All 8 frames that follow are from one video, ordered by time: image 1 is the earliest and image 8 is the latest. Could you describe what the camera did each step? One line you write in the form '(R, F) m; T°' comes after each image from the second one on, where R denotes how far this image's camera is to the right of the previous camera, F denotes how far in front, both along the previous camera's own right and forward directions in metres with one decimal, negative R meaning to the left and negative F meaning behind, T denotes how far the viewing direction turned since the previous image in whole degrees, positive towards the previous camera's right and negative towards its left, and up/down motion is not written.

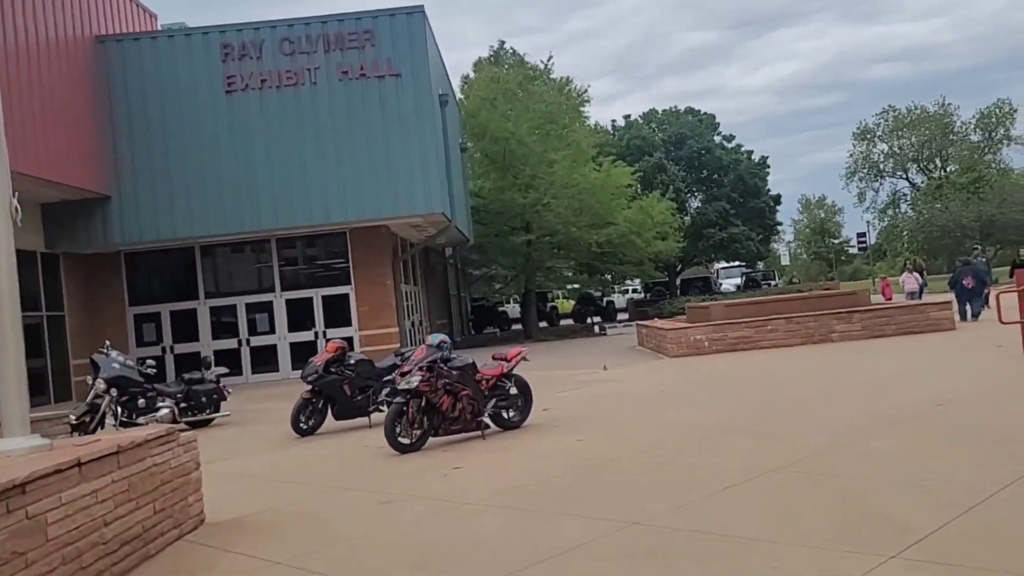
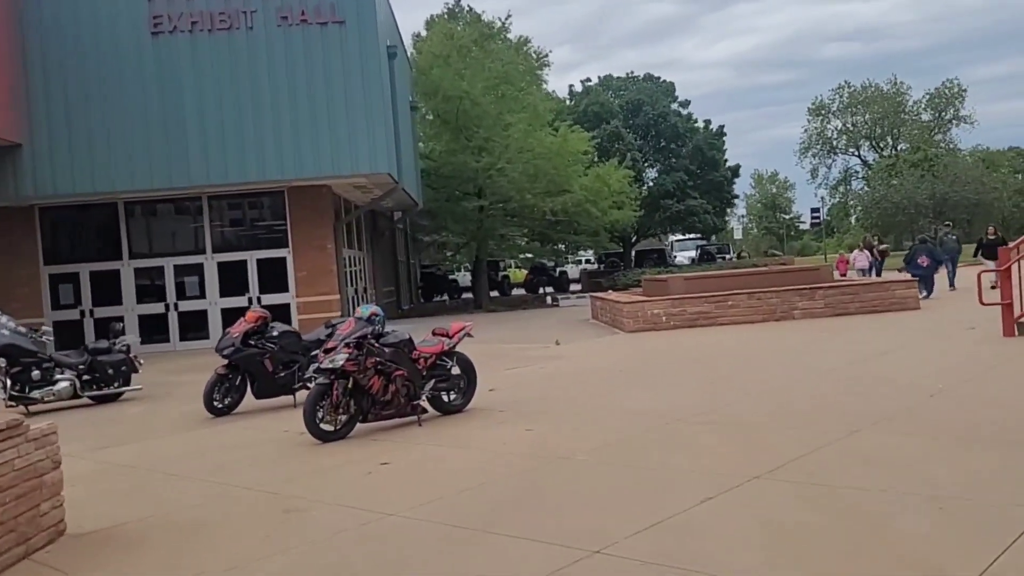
(+0.1, +1.3) m; +3°
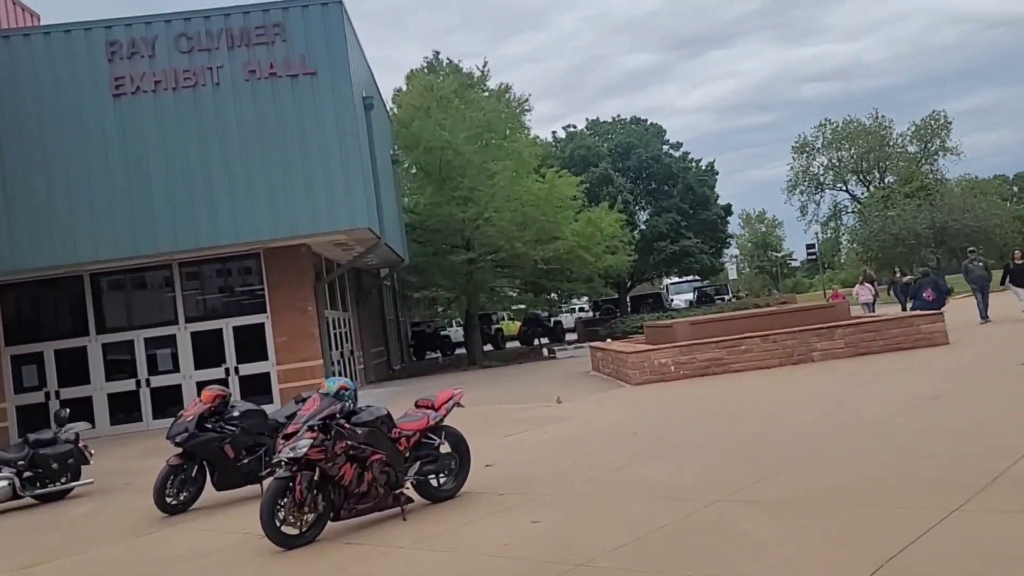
(0.0, +1.4) m; 0°
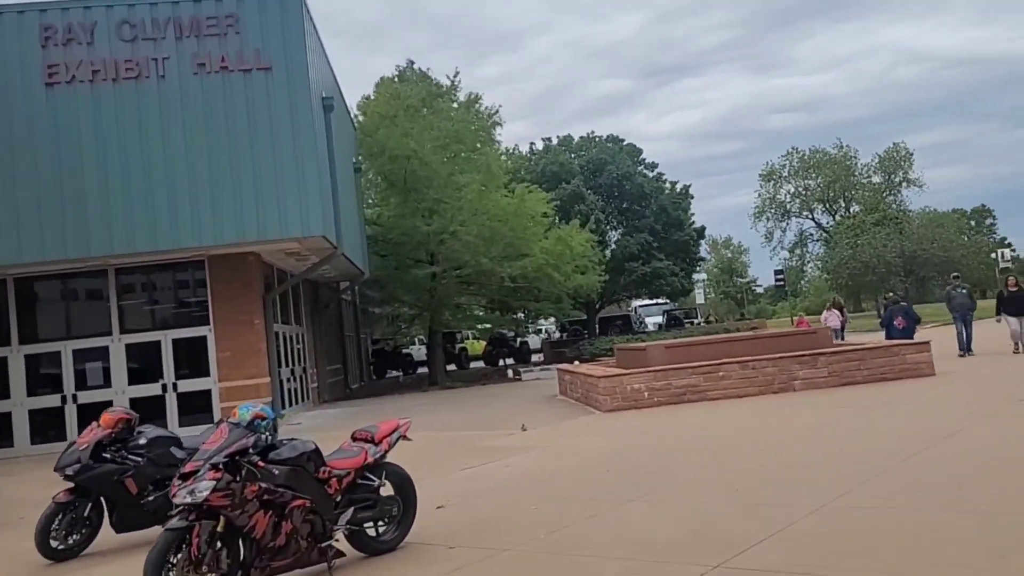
(0.0, +1.4) m; +2°
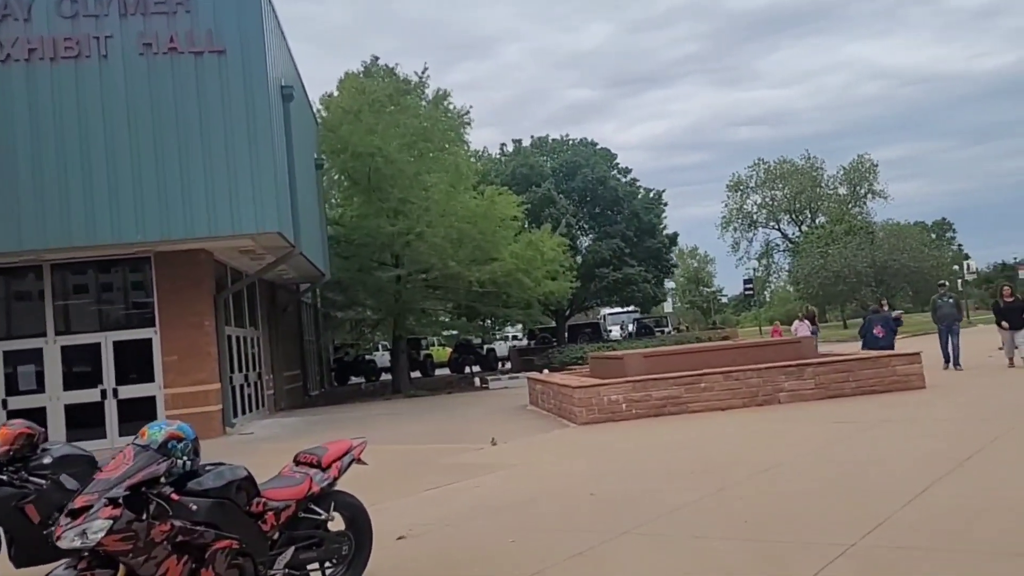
(-0.1, +1.2) m; +2°
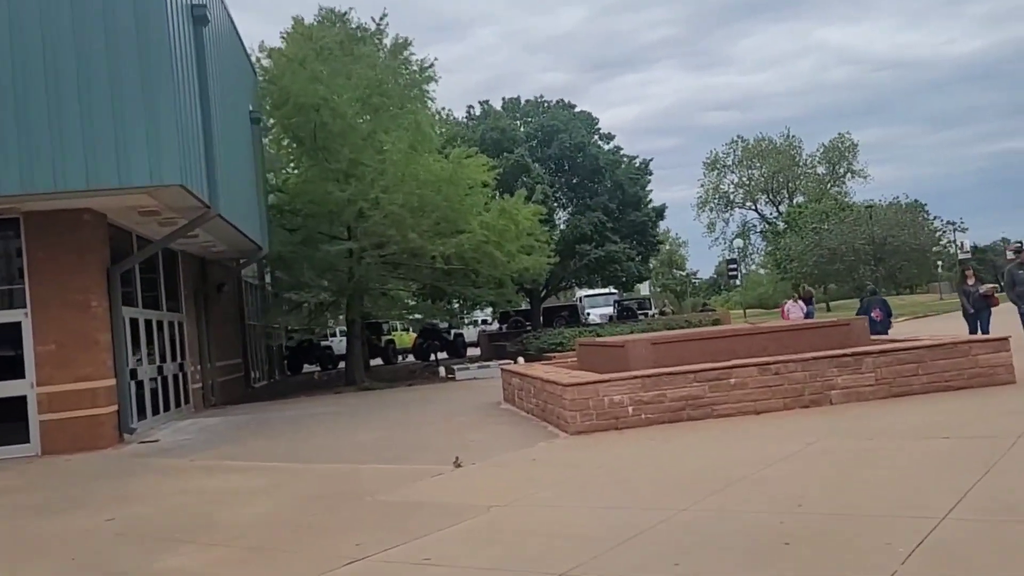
(0.0, +3.9) m; +2°
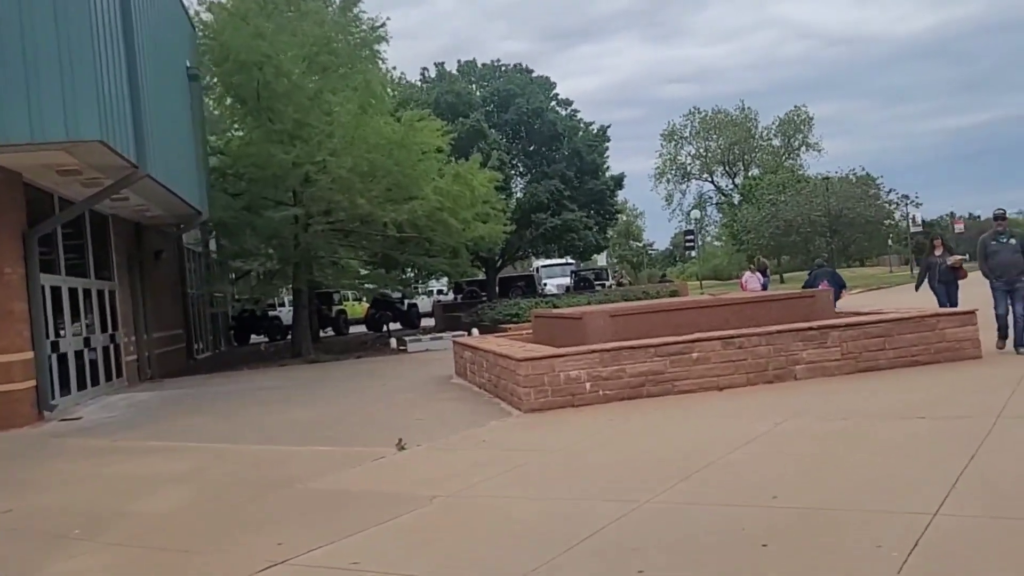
(+0.1, +0.9) m; +2°
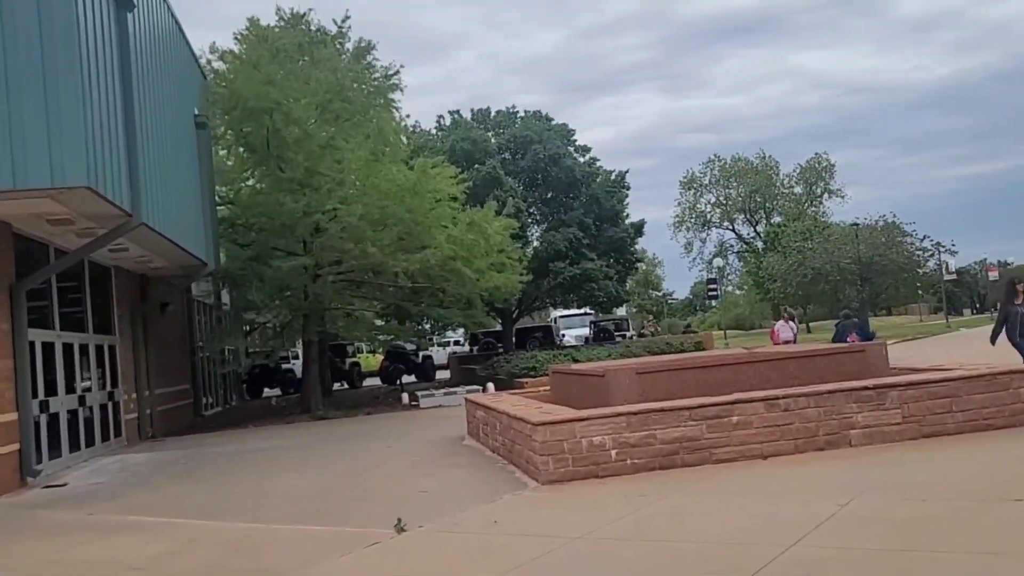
(0.0, +1.0) m; -1°
